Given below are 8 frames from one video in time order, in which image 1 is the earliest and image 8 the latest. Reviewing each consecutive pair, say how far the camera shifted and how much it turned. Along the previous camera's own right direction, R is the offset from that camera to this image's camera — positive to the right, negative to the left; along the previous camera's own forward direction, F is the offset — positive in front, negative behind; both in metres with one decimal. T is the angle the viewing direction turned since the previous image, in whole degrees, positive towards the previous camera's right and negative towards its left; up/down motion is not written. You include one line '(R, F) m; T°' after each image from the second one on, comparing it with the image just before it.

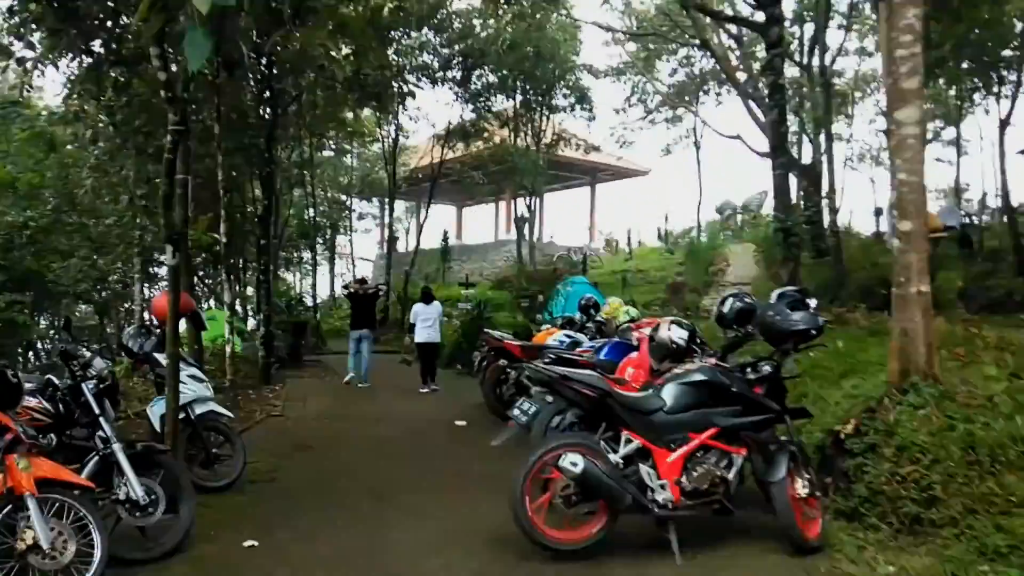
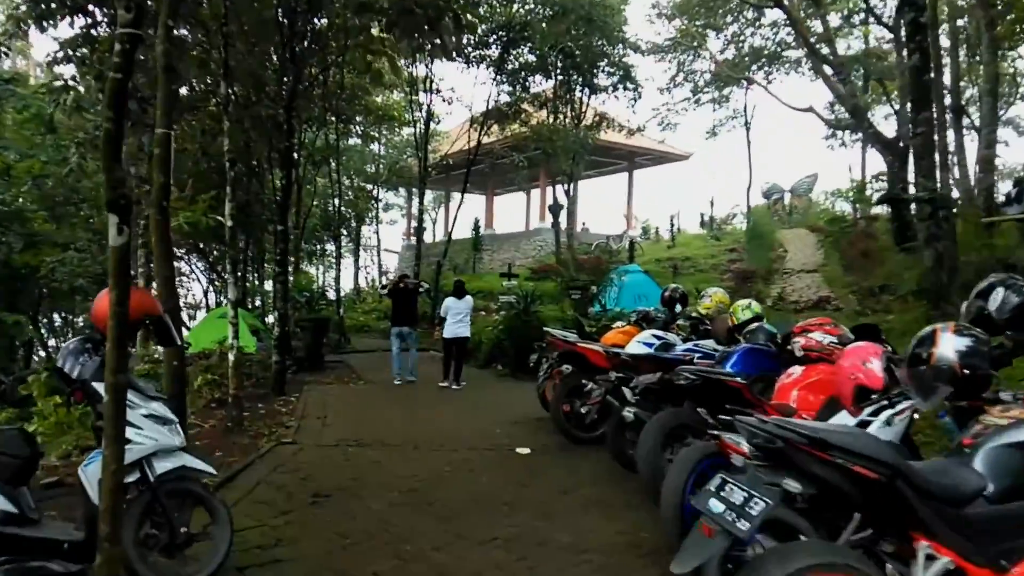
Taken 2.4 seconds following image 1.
(-0.4, +1.8) m; -2°
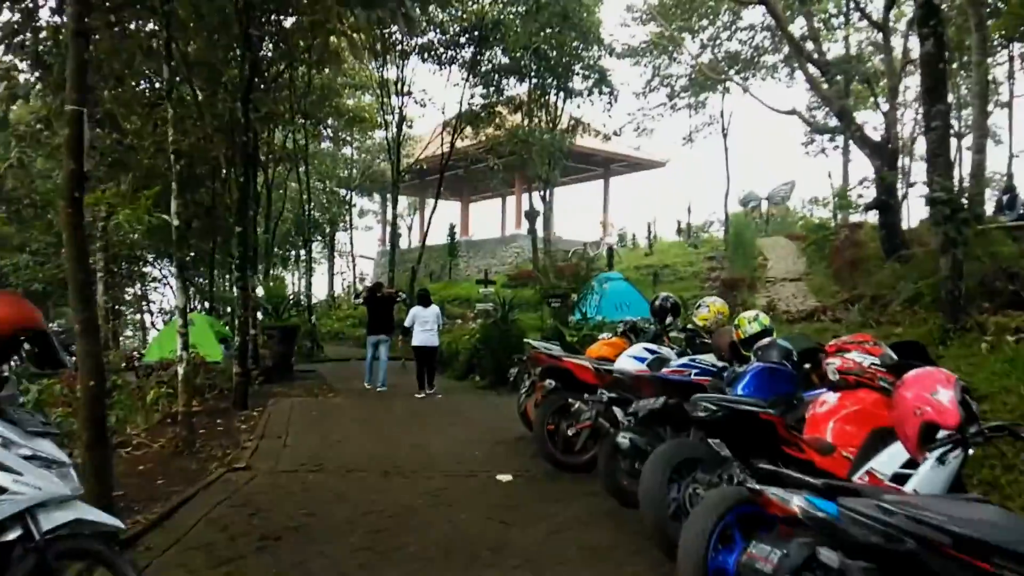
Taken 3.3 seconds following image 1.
(0.0, +0.7) m; +2°
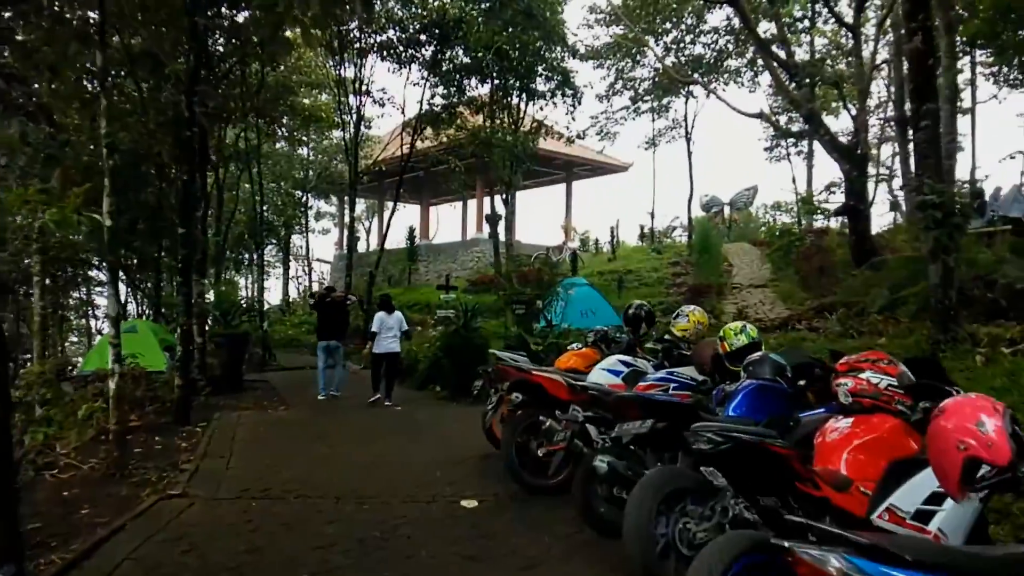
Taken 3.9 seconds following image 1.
(0.0, +0.5) m; +3°
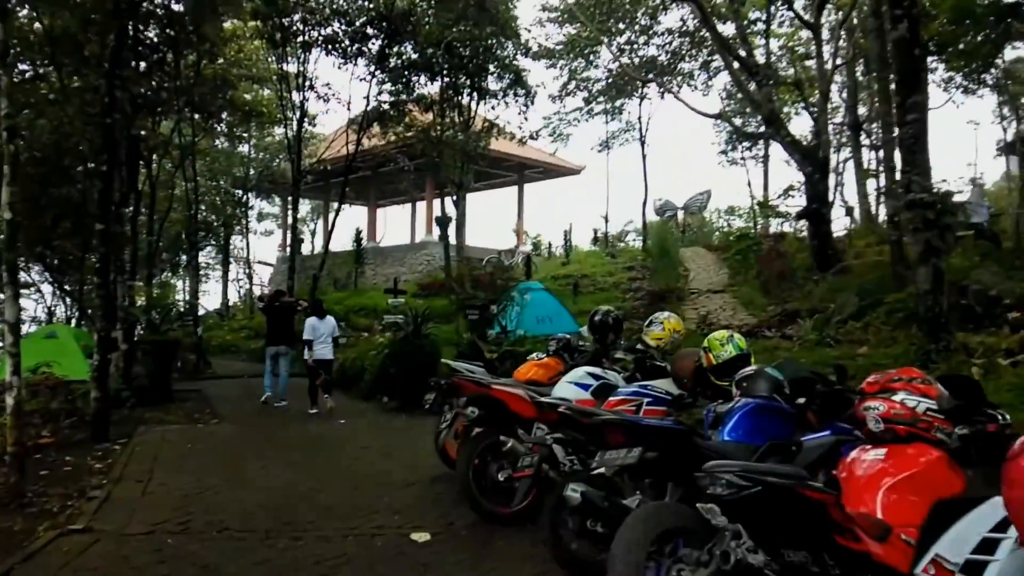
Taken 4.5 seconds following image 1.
(0.0, +0.6) m; +3°
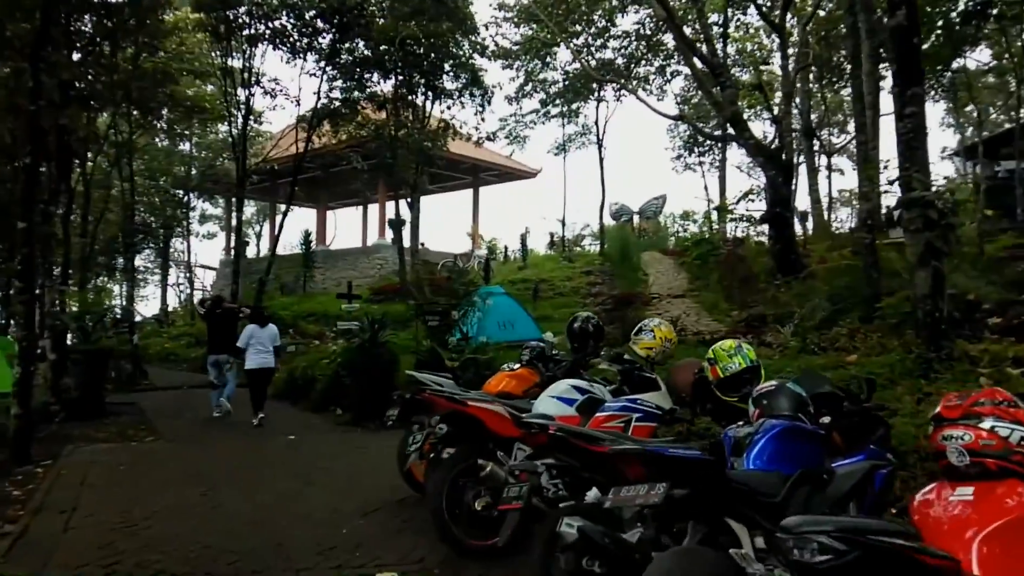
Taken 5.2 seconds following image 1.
(-0.2, +0.5) m; +3°
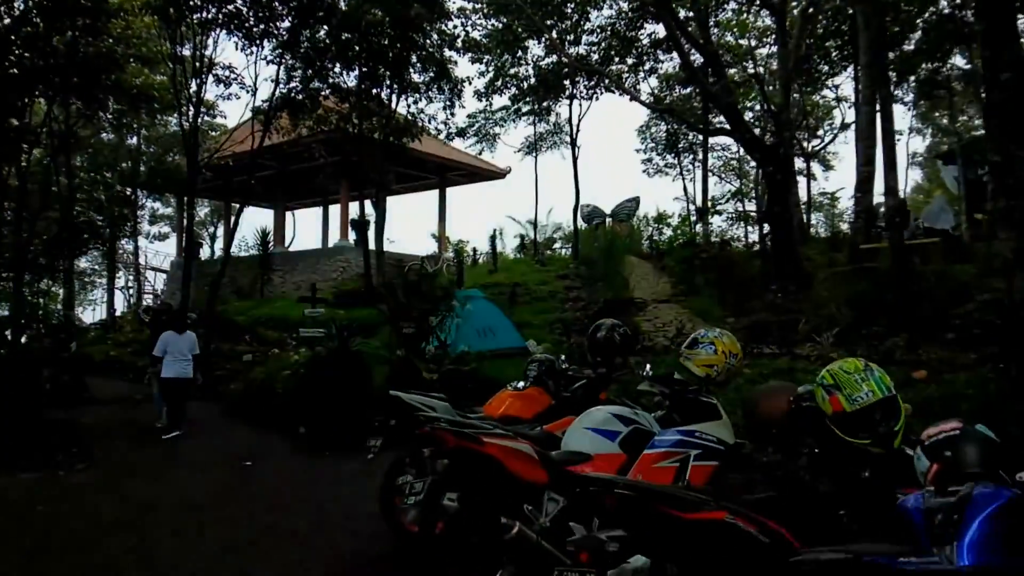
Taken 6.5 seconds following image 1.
(-0.3, +1.1) m; +3°
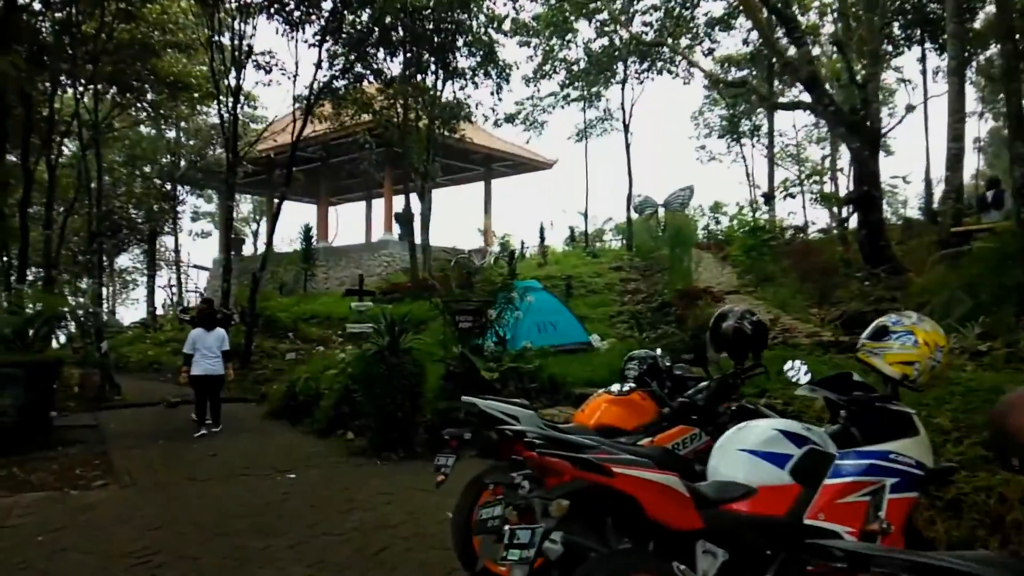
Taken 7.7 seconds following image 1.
(-0.3, +1.0) m; -3°
